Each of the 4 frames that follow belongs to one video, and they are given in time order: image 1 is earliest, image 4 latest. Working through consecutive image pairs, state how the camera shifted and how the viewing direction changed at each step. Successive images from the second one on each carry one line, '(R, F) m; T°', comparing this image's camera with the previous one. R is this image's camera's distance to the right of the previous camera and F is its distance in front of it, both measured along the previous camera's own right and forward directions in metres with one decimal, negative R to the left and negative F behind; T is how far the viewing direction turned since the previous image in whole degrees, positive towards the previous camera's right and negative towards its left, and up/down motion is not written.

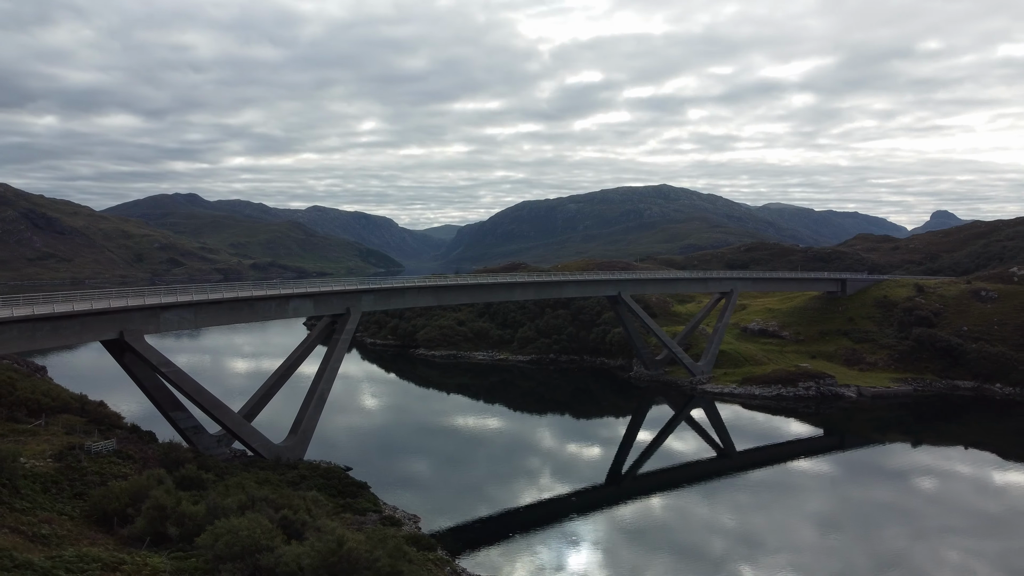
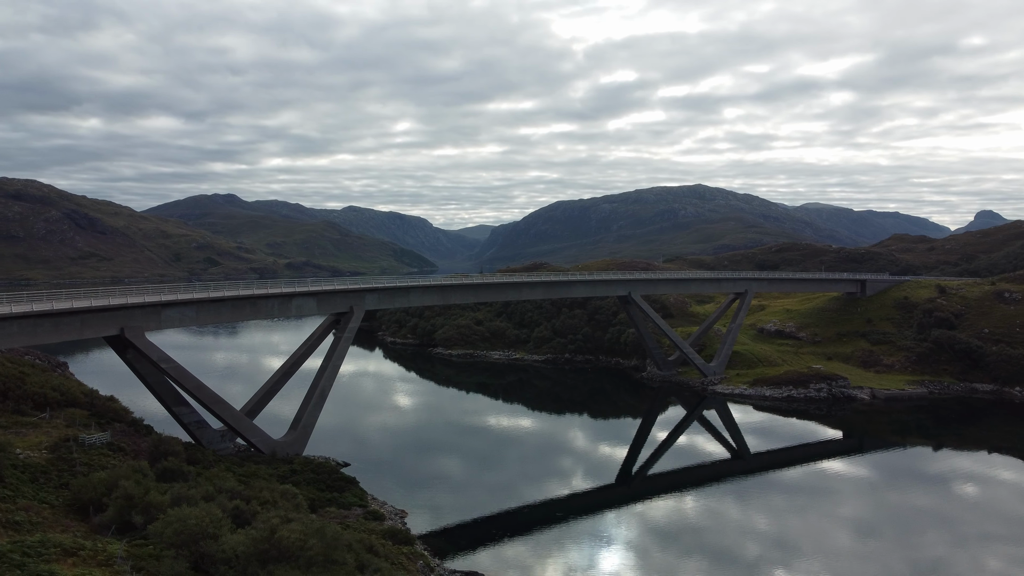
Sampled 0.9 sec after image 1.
(+1.5, 0.0) m; -2°
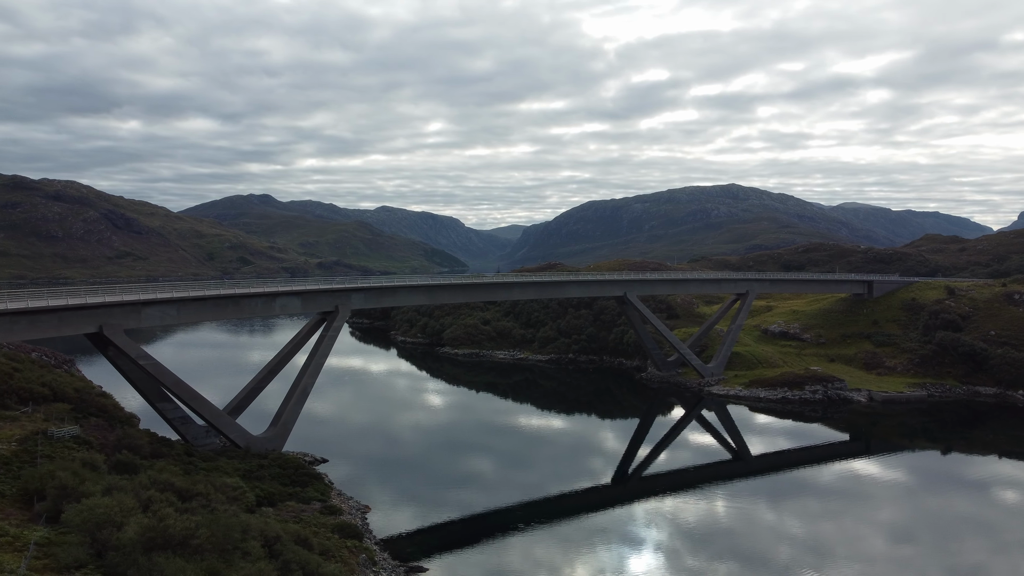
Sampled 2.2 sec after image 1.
(+2.4, -0.2) m; -2°
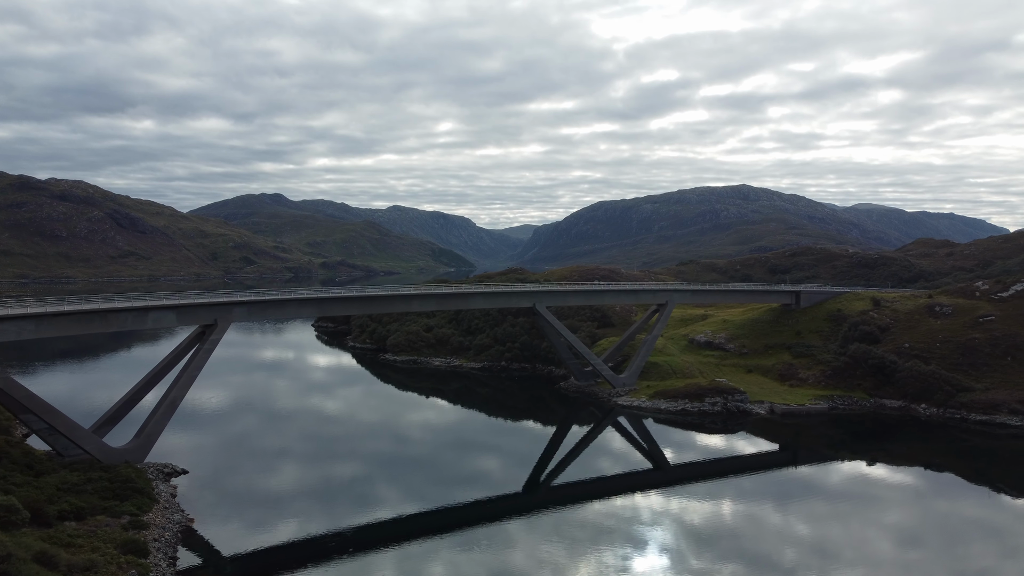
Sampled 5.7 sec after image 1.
(+7.5, -0.9) m; 0°
